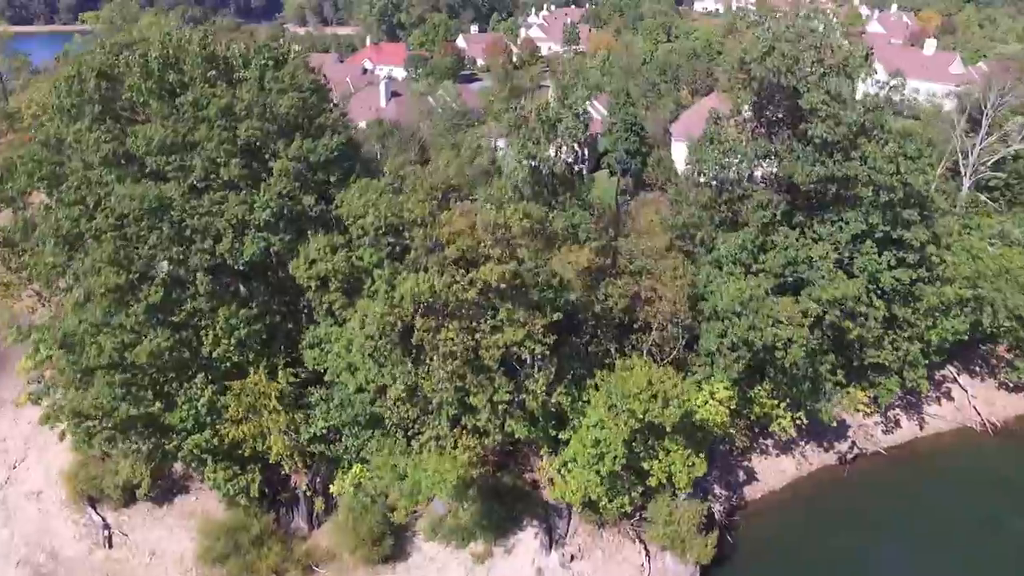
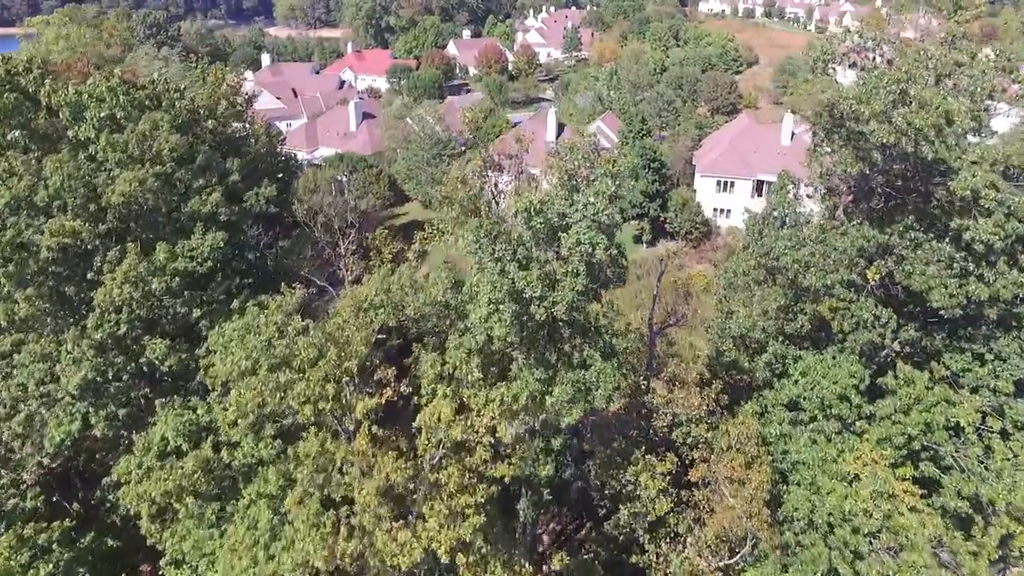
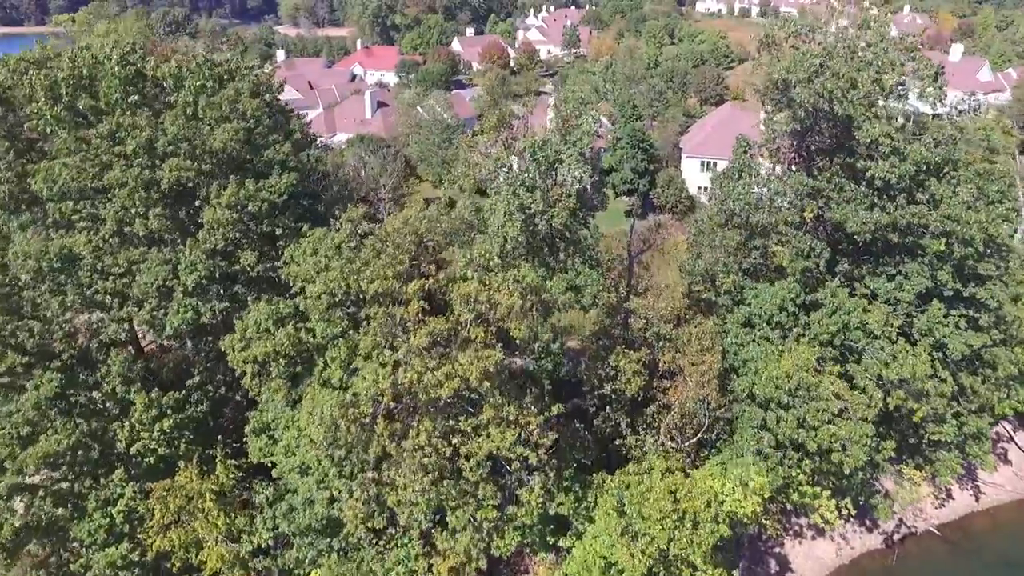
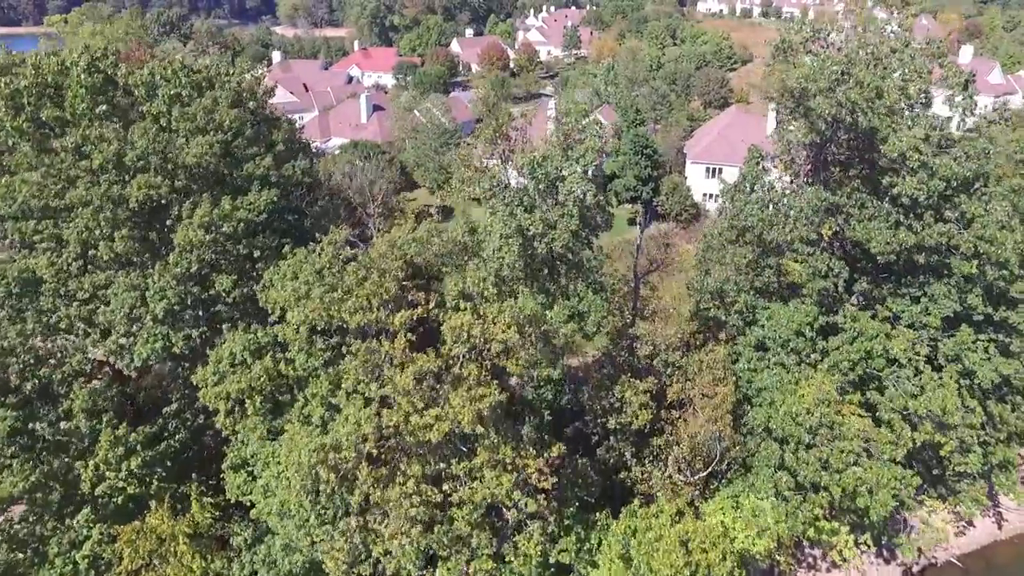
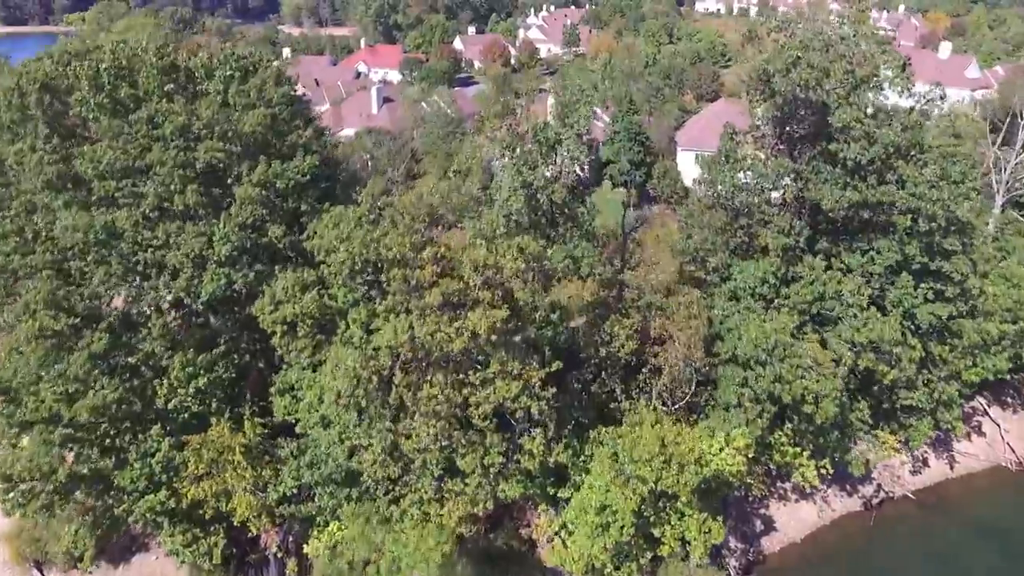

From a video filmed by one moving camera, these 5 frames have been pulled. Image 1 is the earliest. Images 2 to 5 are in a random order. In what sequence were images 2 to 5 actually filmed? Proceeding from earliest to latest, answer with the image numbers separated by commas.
5, 3, 4, 2
